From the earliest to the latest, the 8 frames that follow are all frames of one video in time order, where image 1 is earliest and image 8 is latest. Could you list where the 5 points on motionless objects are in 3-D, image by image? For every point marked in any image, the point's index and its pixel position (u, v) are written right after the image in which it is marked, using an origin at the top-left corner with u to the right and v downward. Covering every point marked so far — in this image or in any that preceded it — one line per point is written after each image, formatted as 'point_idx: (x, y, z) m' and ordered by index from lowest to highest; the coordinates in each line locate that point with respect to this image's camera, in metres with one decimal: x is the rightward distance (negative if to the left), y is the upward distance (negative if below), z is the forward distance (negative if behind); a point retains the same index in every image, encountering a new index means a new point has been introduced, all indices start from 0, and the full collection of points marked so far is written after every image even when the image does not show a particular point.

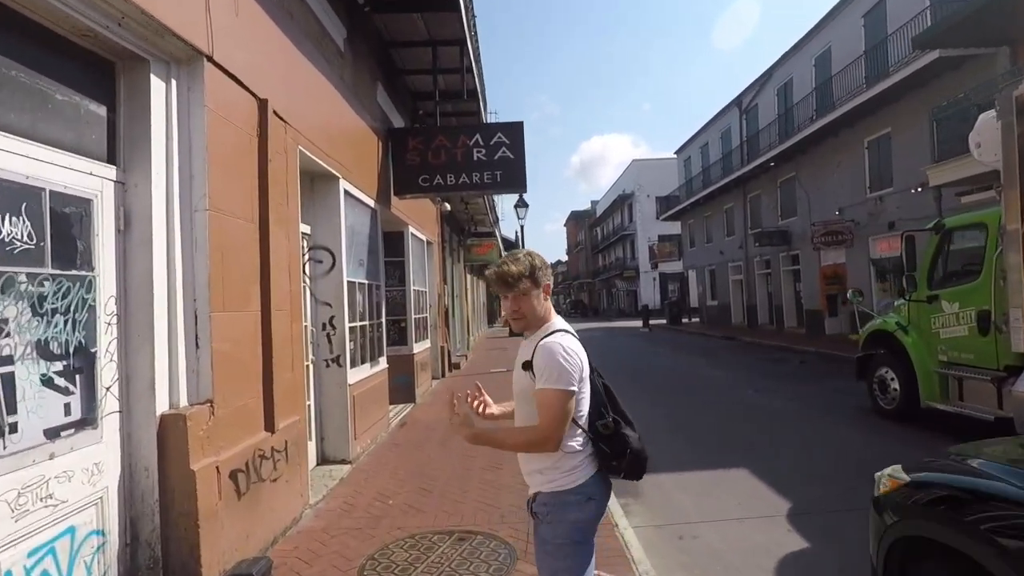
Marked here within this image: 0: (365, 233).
0: (-1.9, +0.7, +7.8) m
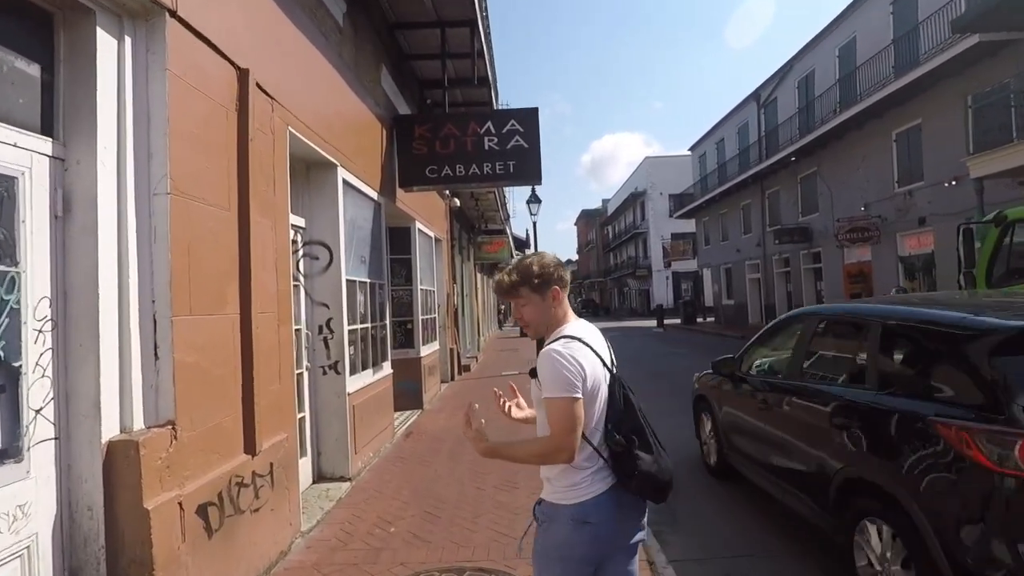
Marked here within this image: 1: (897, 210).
0: (-1.7, +0.7, +7.2) m
1: (+11.0, +2.2, +17.4) m
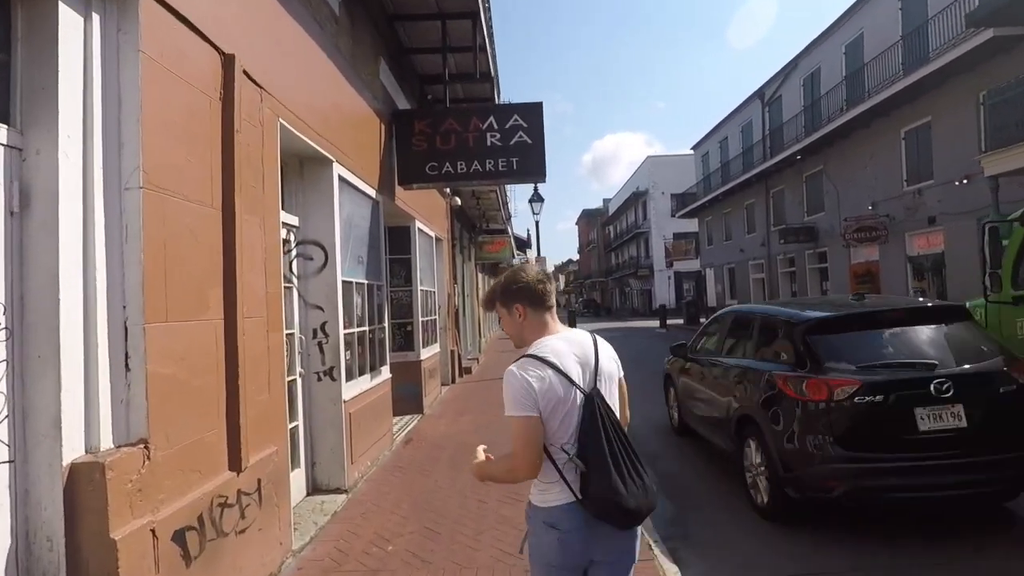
0: (-1.7, +0.7, +6.9) m
1: (+11.1, +2.2, +17.1) m
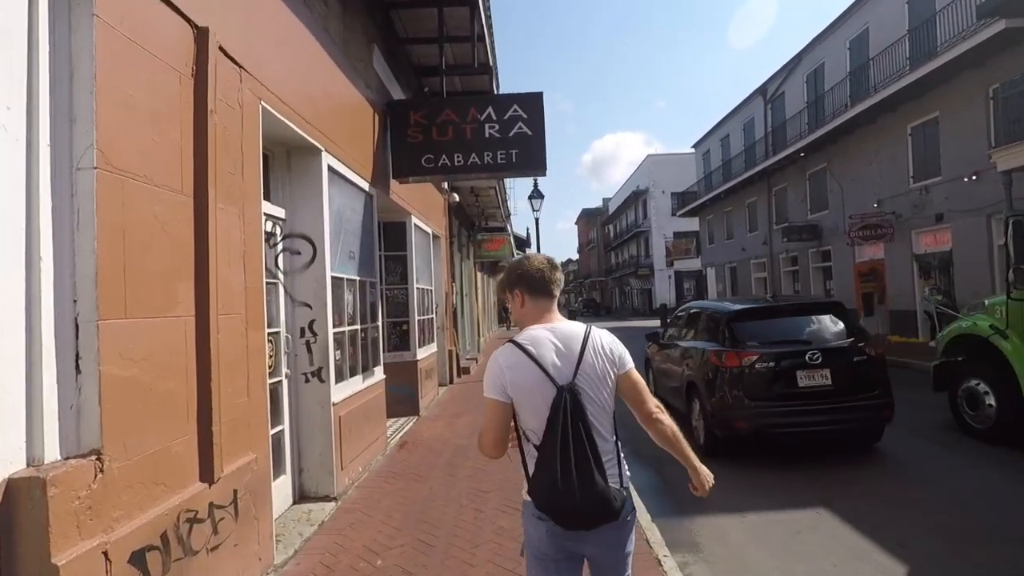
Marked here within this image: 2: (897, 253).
0: (-1.7, +0.7, +6.6) m
1: (+11.1, +2.3, +16.8) m
2: (+11.2, +1.0, +17.6) m
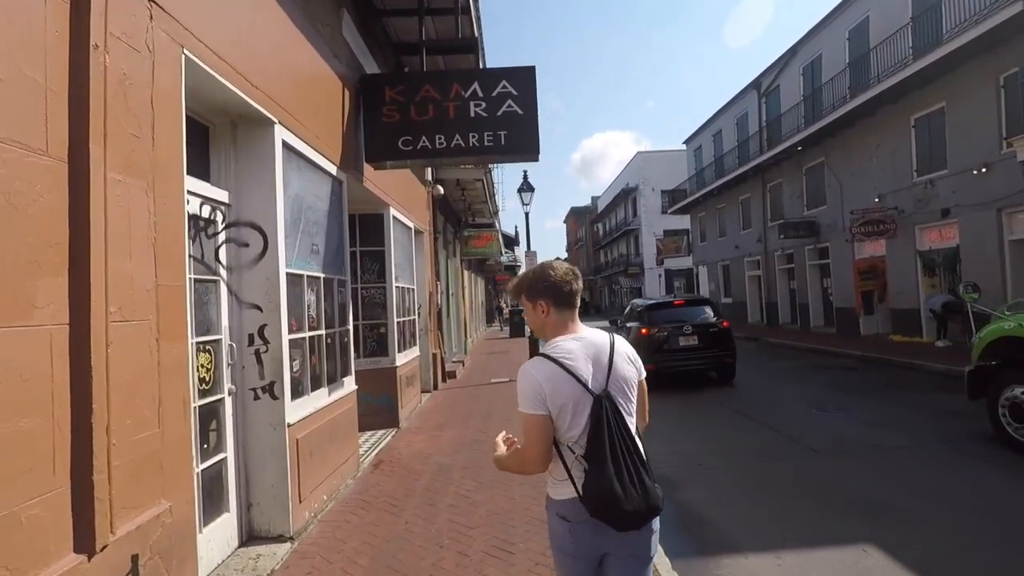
0: (-1.8, +0.7, +5.7) m
1: (+10.8, +2.3, +16.2) m
2: (+10.8, +1.1, +17.0) m
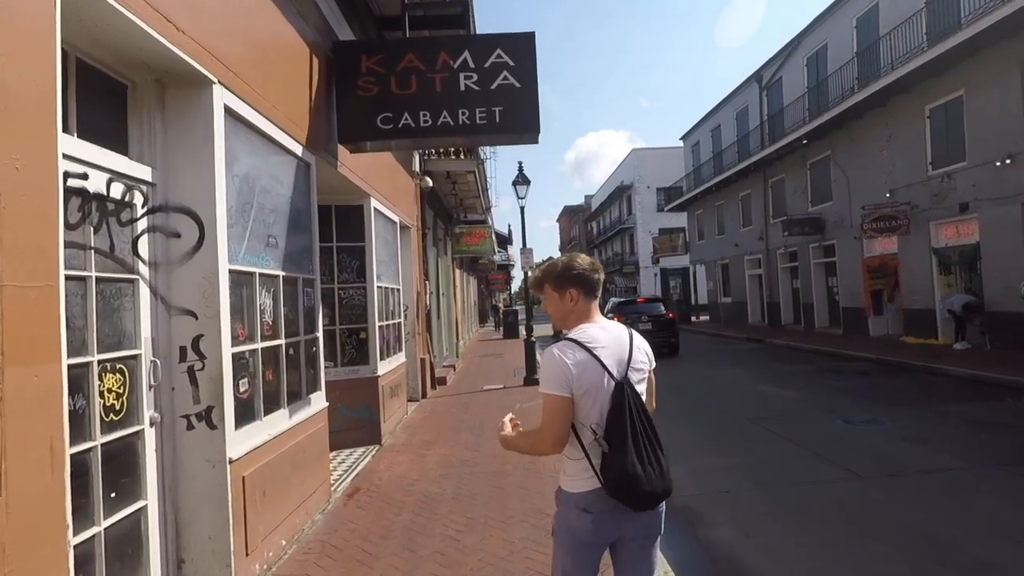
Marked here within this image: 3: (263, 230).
0: (-1.8, +0.7, +4.8) m
1: (+10.6, +2.3, +15.4) m
2: (+10.7, +1.1, +16.2) m
3: (-1.8, +0.4, +4.3) m
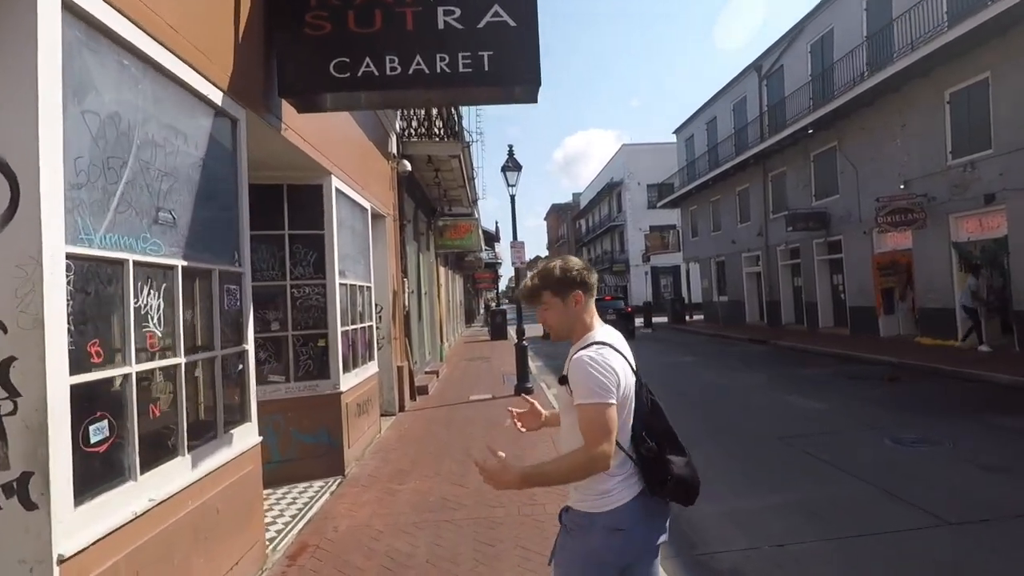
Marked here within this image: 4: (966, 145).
0: (-1.8, +0.7, +3.5) m
1: (+10.3, +2.4, +14.3) m
2: (+10.4, +1.1, +15.1) m
3: (-1.8, +0.4, +2.9) m
4: (+10.4, +3.3, +13.9) m
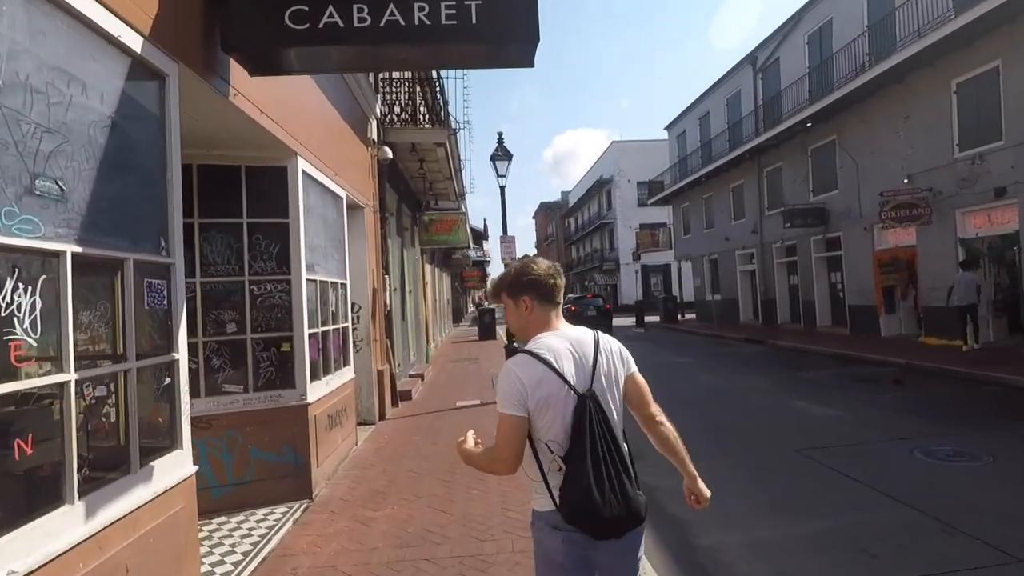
0: (-1.9, +0.8, +2.7) m
1: (+10.1, +2.4, +13.8) m
2: (+10.2, +1.2, +14.6) m
3: (-1.8, +0.5, +2.1) m
4: (+10.2, +3.3, +13.4) m
